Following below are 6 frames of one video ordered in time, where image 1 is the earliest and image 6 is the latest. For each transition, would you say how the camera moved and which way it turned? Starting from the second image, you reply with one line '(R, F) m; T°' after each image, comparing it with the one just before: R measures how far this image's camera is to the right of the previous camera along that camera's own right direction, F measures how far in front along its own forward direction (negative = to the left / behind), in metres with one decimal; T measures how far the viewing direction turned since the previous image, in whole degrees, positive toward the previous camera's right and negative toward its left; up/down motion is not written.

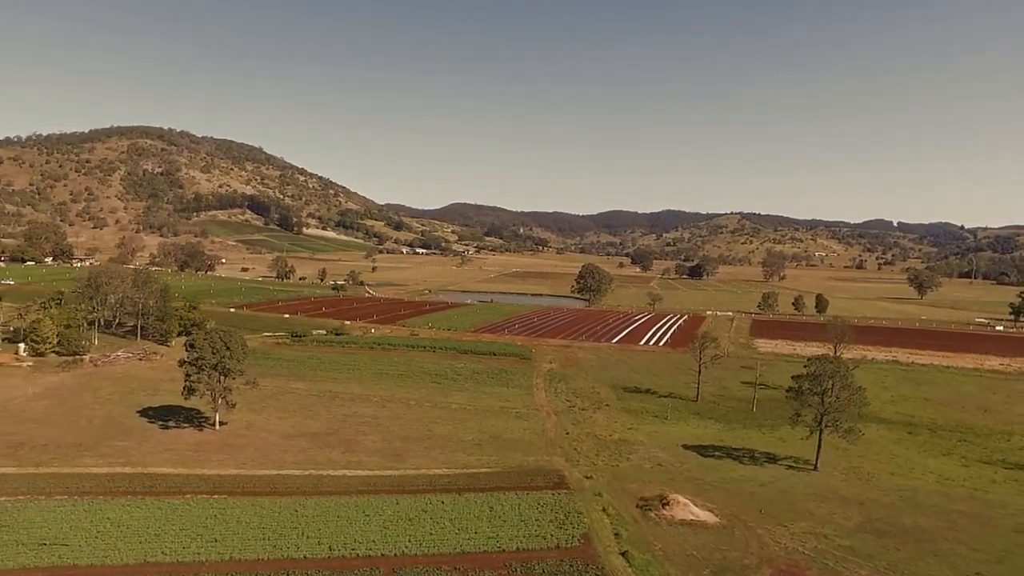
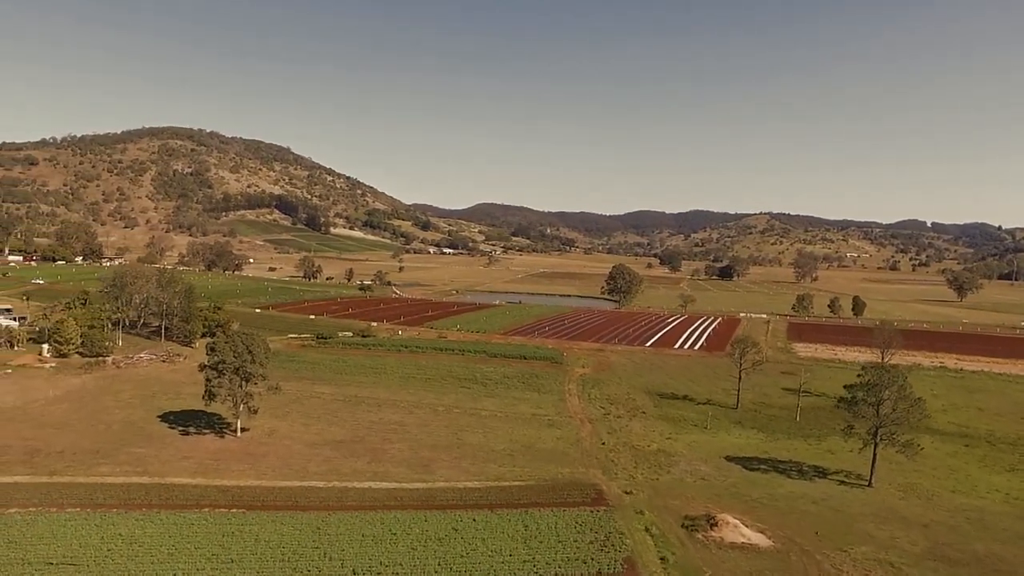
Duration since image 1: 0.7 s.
(-0.4, +2.2) m; -2°
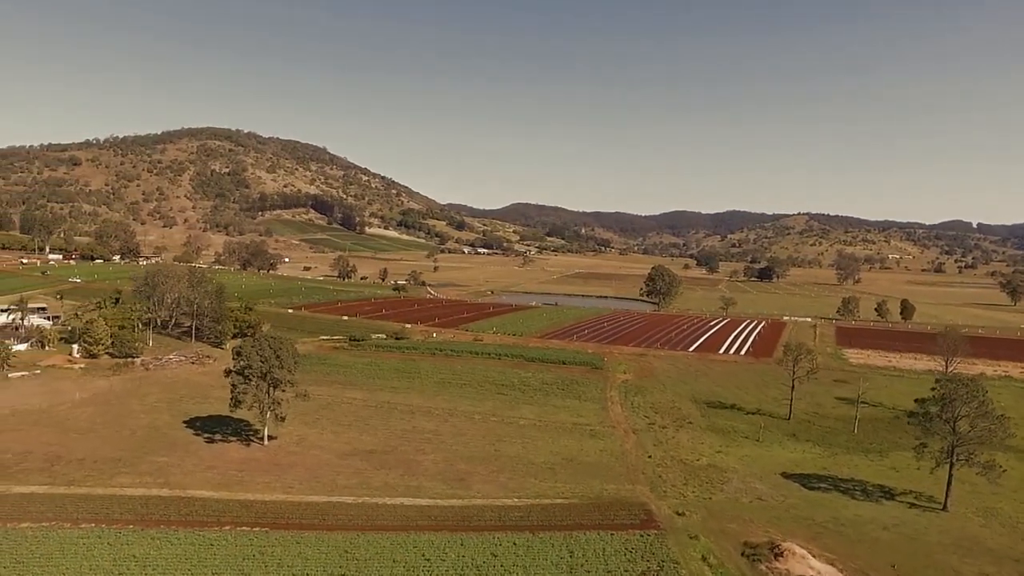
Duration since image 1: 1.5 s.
(-0.4, +2.6) m; -2°
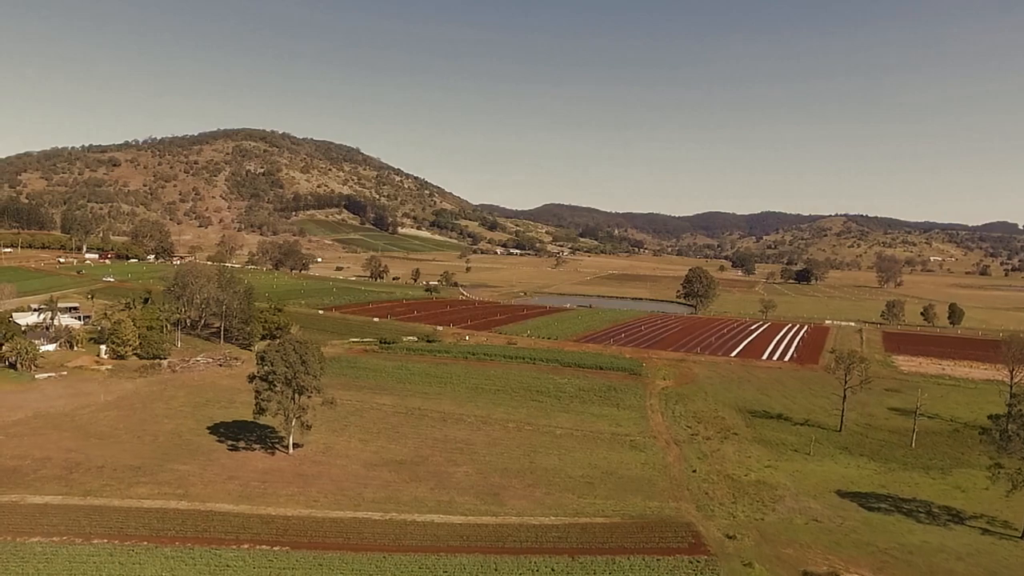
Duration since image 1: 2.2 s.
(-0.3, +2.2) m; -2°
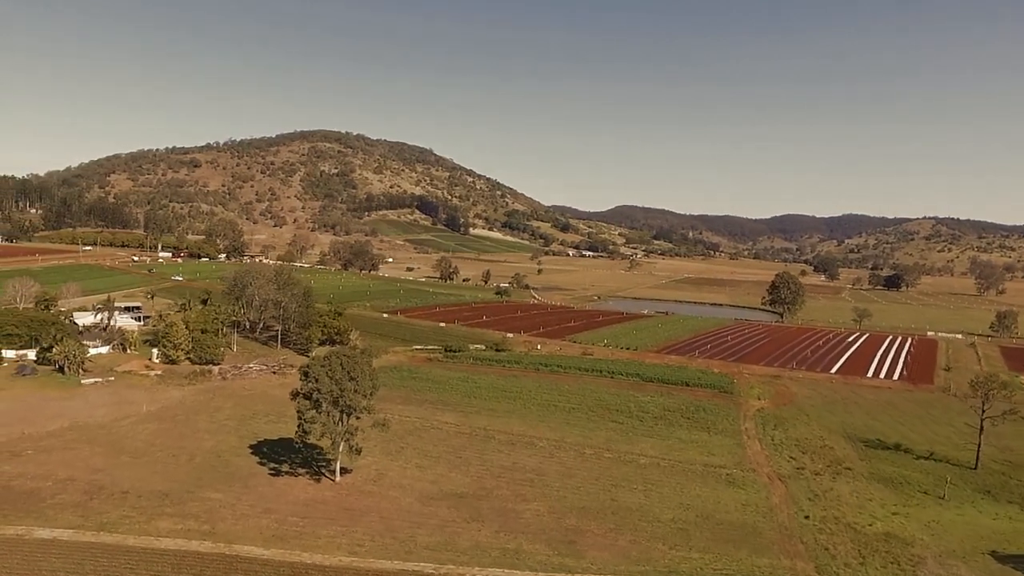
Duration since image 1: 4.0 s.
(-0.4, +5.6) m; -5°
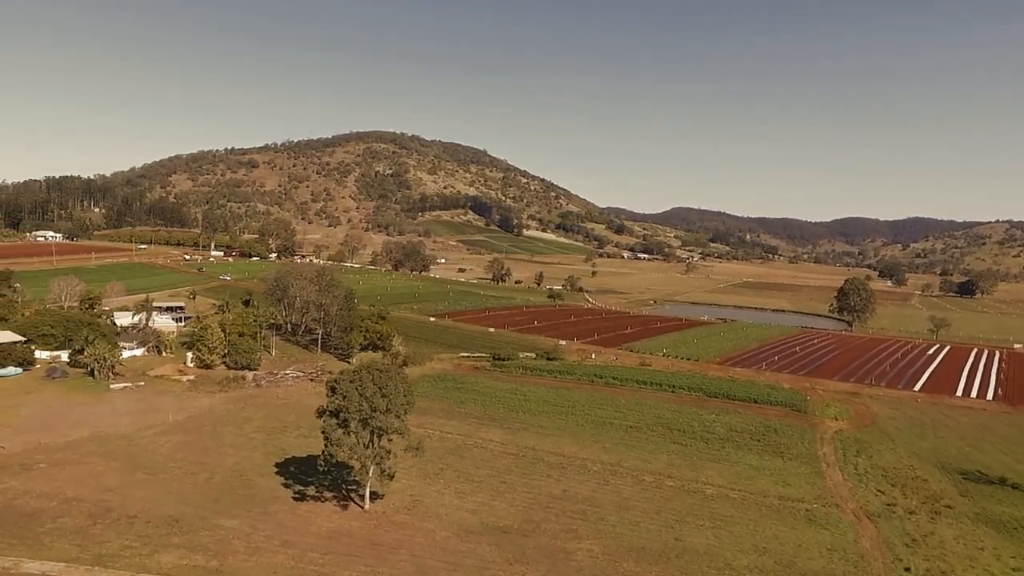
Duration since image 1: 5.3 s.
(0.0, +4.1) m; -4°
